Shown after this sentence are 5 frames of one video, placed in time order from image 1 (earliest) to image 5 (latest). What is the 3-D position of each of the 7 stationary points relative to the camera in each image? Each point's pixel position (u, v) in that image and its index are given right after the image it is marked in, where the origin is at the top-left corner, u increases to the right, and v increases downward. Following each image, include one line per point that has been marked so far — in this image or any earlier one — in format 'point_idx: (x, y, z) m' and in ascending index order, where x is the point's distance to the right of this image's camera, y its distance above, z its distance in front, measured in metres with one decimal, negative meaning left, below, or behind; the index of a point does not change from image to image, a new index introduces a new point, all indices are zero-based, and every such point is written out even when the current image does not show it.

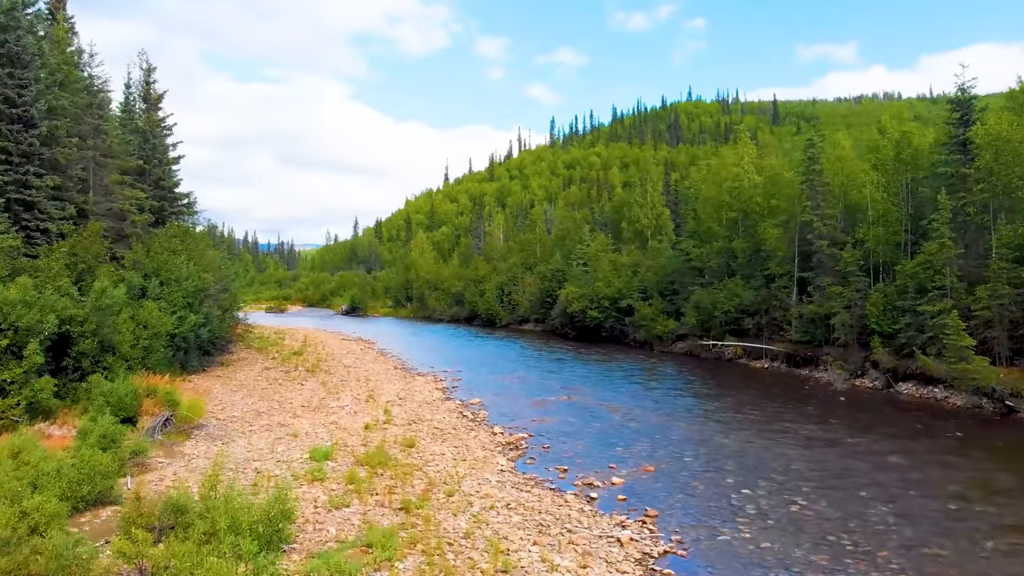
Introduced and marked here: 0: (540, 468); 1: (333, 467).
0: (+0.9, -5.6, +18.0) m
1: (-5.2, -5.2, +16.9) m
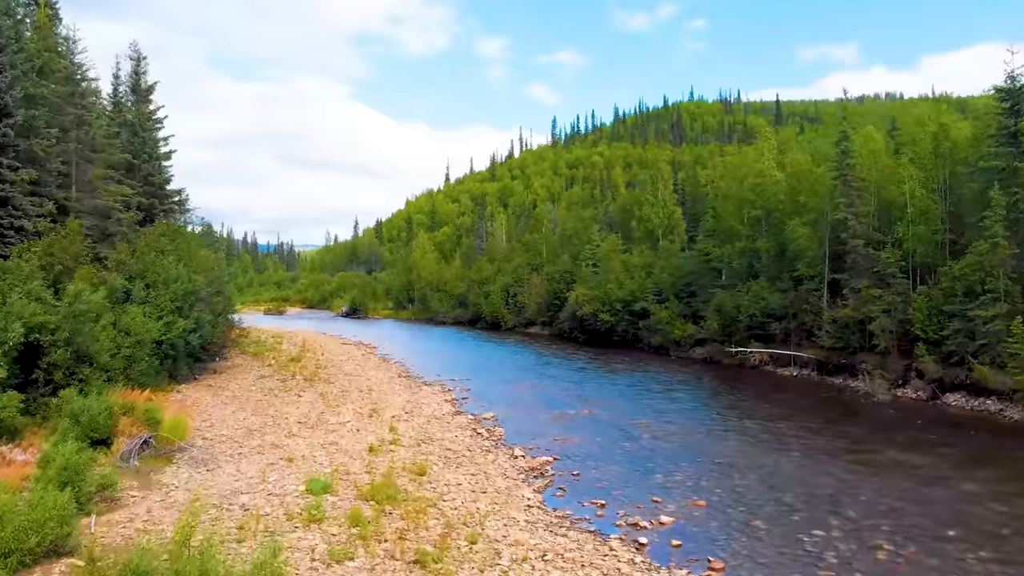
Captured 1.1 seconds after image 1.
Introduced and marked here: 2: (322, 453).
0: (+1.7, -5.7, +15.6) m
1: (-4.4, -5.3, +14.5) m
2: (-6.1, -5.3, +18.9) m
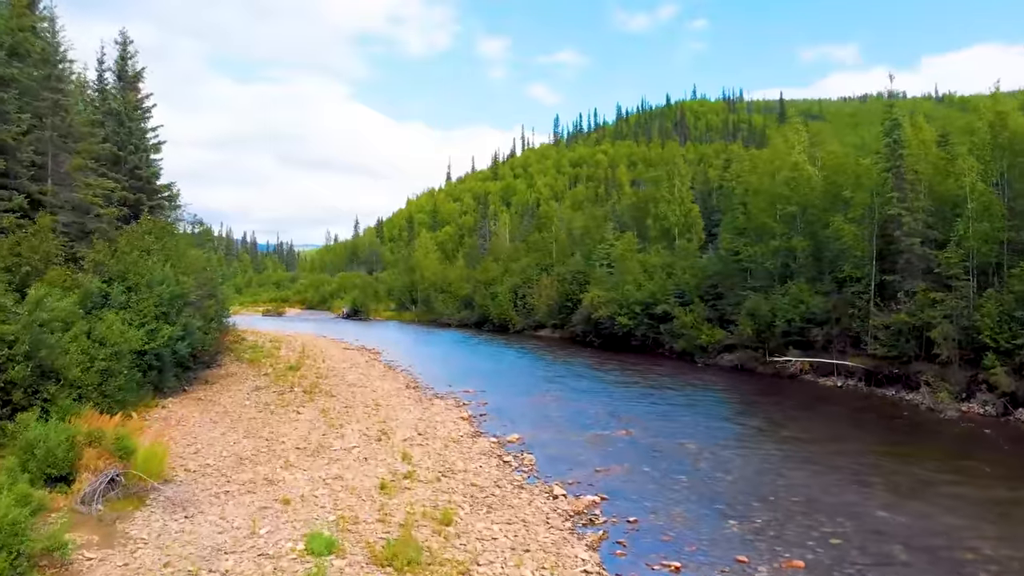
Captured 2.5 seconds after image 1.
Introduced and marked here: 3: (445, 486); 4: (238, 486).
0: (+2.7, -5.9, +12.5) m
1: (-3.3, -5.5, +11.4) m
2: (-5.1, -5.5, +15.8) m
3: (-1.9, -5.6, +16.3) m
4: (-7.7, -5.6, +16.5) m
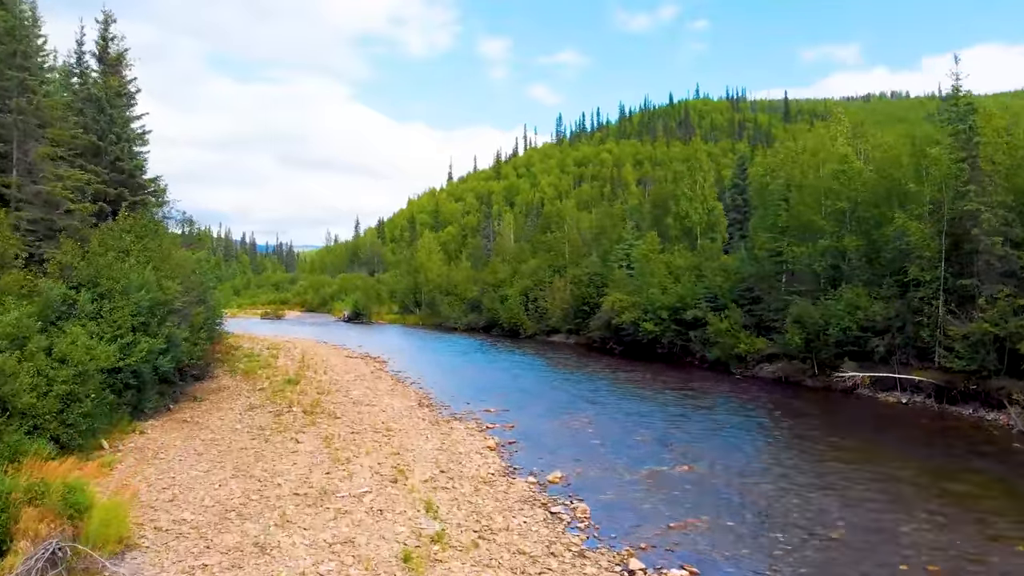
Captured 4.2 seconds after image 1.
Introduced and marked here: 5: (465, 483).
0: (+4.0, -6.1, +8.8) m
1: (-2.0, -5.7, +7.7) m
2: (-3.7, -5.8, +12.1) m
3: (-0.6, -5.8, +12.7) m
4: (-6.4, -5.8, +12.8) m
5: (-1.4, -5.8, +17.4) m
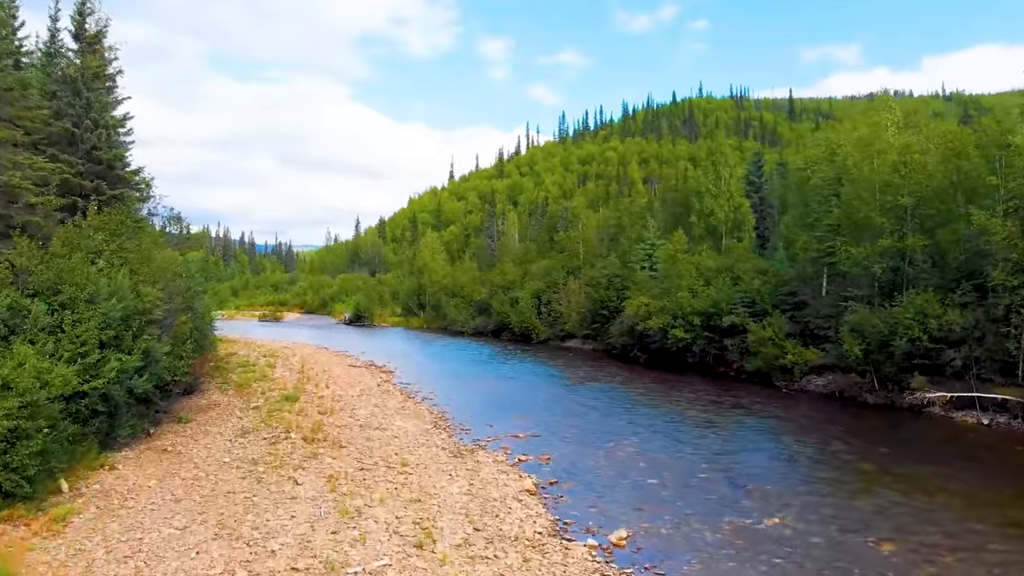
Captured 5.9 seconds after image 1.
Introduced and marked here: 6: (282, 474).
0: (+5.4, -6.4, +5.1) m
1: (-0.7, -6.0, +4.0) m
2: (-2.4, -6.0, +8.4) m
3: (+0.8, -6.1, +9.0) m
4: (-5.1, -6.1, +9.1) m
5: (-0.1, -6.1, +13.7) m
6: (-7.5, -6.0, +19.0) m
